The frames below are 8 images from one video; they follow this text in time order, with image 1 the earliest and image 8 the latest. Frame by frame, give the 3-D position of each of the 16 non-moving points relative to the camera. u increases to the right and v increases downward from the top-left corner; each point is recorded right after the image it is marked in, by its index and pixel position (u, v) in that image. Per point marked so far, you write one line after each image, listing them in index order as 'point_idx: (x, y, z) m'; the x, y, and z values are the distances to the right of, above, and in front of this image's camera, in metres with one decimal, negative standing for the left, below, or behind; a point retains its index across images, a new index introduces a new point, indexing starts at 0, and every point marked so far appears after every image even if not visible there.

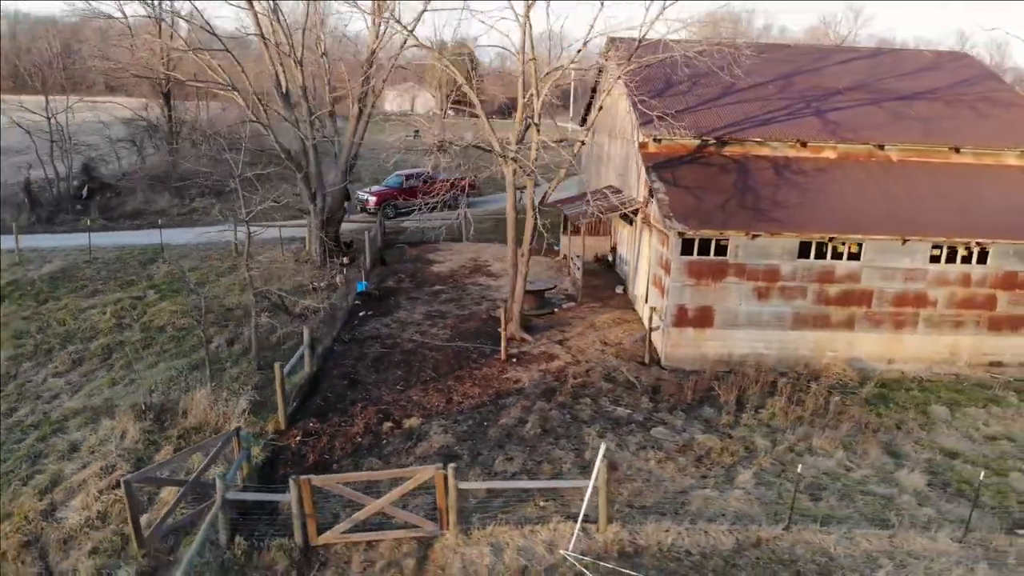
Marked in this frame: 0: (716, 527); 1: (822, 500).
0: (+2.3, -2.7, +9.2) m
1: (+3.7, -2.5, +9.9) m
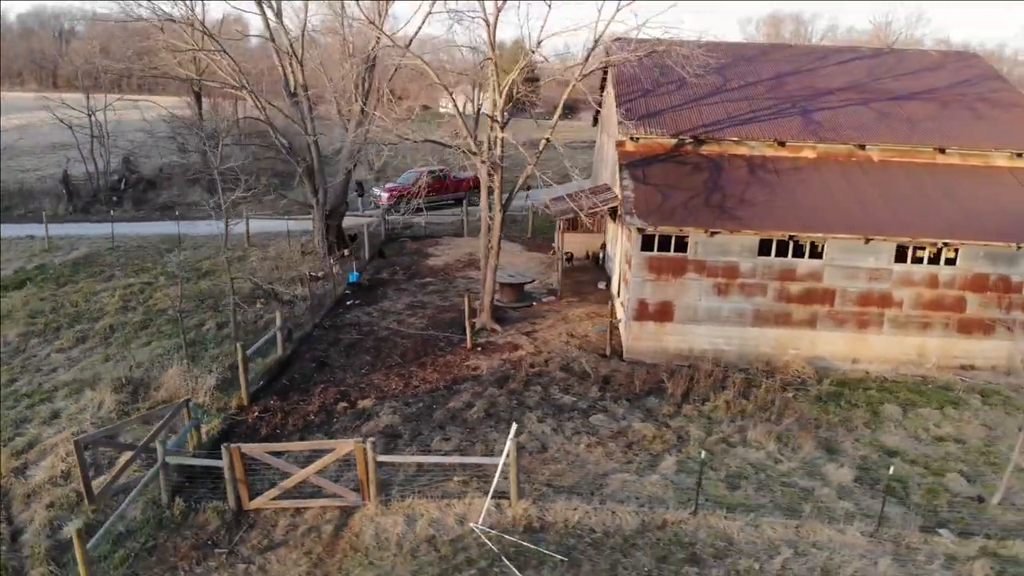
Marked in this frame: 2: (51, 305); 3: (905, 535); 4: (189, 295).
0: (+1.3, -2.6, +9.6) m
1: (+2.8, -2.5, +10.1) m
2: (-9.0, -0.3, +16.0) m
3: (+4.5, -2.8, +9.4) m
4: (-6.5, -0.1, +16.3) m
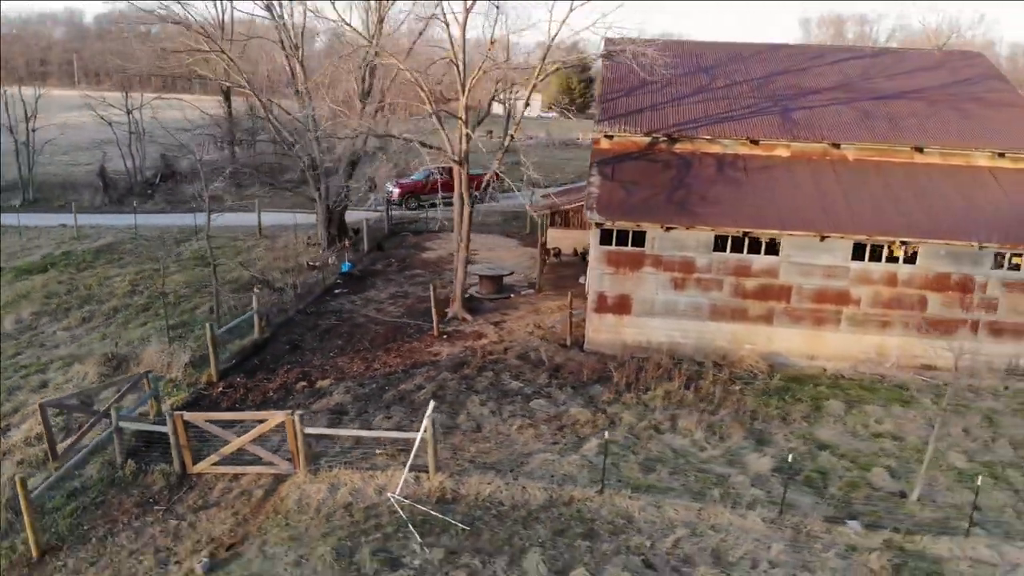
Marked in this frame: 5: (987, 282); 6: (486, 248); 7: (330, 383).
0: (+0.3, -2.4, +10.0) m
1: (+1.8, -2.3, +10.4) m
2: (-9.4, 0.0, +17.3) m
3: (+3.5, -2.8, +9.6) m
4: (-6.8, +0.1, +17.4) m
5: (+7.6, +0.1, +13.1) m
6: (-0.6, +1.0, +19.4) m
7: (-2.8, -1.5, +12.7) m
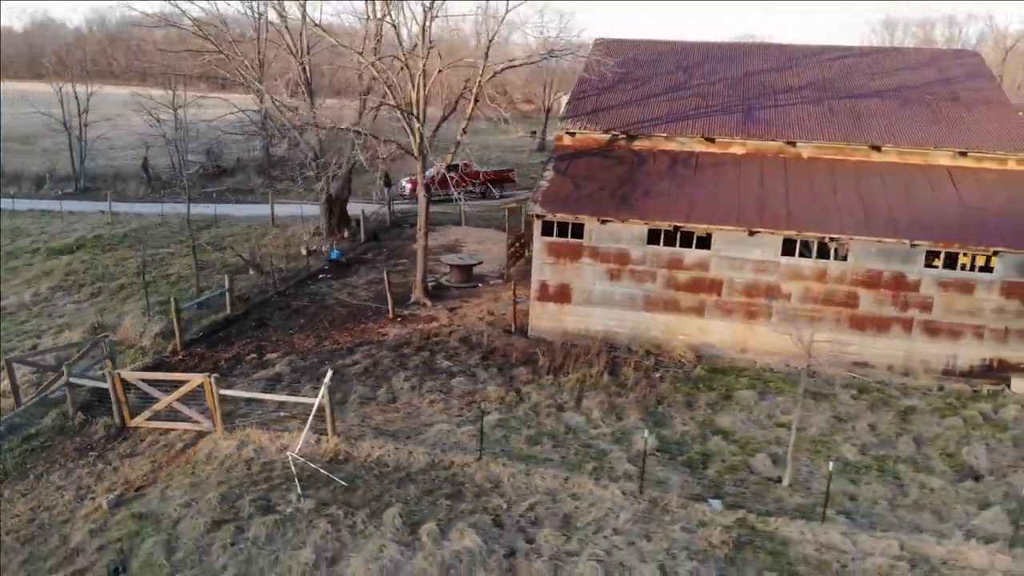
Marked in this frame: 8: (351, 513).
0: (-1.2, -2.2, +10.8) m
1: (+0.3, -2.1, +11.0) m
2: (-9.9, +0.5, +19.2) m
3: (+1.9, -2.6, +10.0) m
4: (-7.4, +0.6, +18.9) m
5: (+6.5, +0.1, +13.1) m
6: (-0.9, +1.2, +20.3) m
7: (-4.0, -1.2, +13.8) m
8: (-1.9, -2.7, +9.6) m
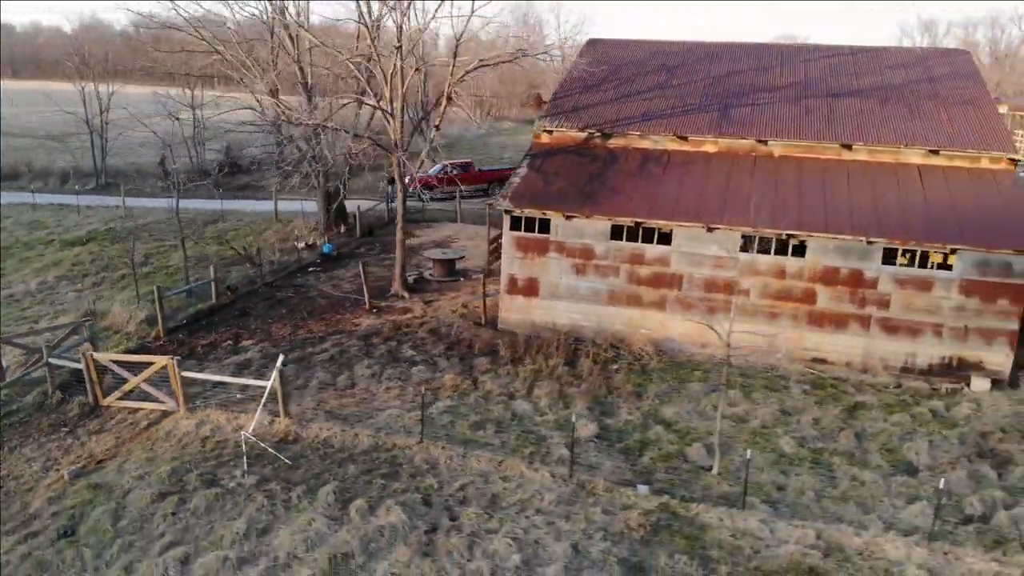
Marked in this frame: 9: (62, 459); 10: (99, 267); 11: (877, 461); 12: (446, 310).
0: (-2.0, -2.0, +11.3) m
1: (-0.4, -2.0, +11.4) m
2: (-10.2, +0.8, +20.1) m
3: (+1.1, -2.5, +10.3) m
4: (-7.7, +0.8, +19.7) m
5: (+5.9, +0.2, +13.1) m
6: (-1.2, +1.3, +20.7) m
7: (-4.6, -1.0, +14.4) m
8: (-2.8, -2.5, +10.1) m
9: (-6.1, -2.3, +11.1) m
10: (-9.8, +0.5, +19.4) m
11: (+4.9, -2.3, +10.9) m
12: (-1.3, -0.4, +15.9) m
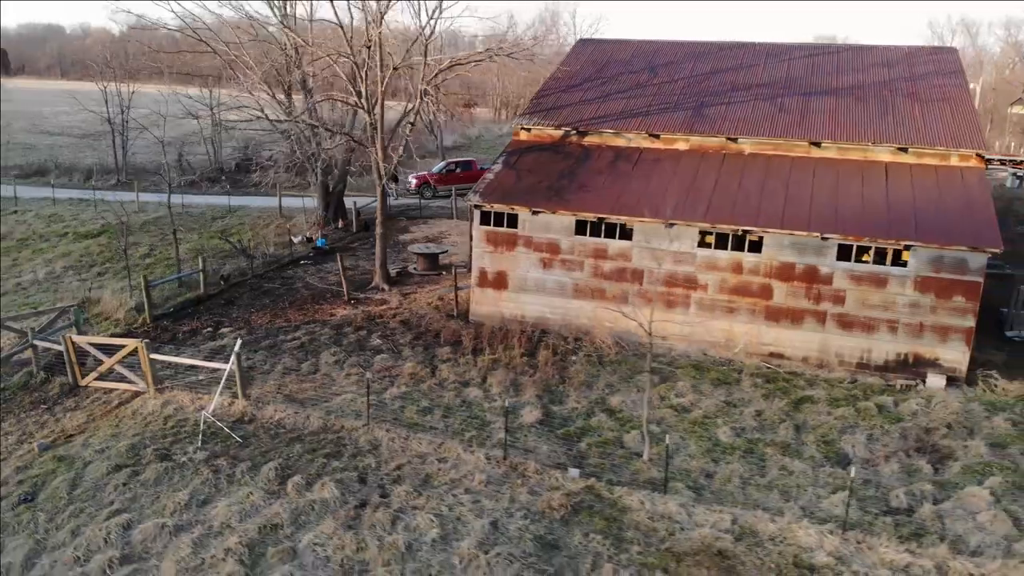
0: (-2.8, -1.9, +11.8) m
1: (-1.2, -1.8, +11.9) m
2: (-10.5, +1.0, +21.0) m
3: (+0.2, -2.3, +10.7) m
4: (-8.0, +1.0, +20.5) m
5: (+5.2, +0.2, +13.2) m
6: (-1.4, +1.4, +21.2) m
7: (-5.2, -0.8, +15.0) m
8: (-3.6, -2.3, +10.7) m
9: (-6.9, -2.1, +11.8) m
10: (-10.1, +0.8, +20.3) m
11: (+4.1, -2.2, +11.1) m
12: (-1.8, -0.3, +16.4) m
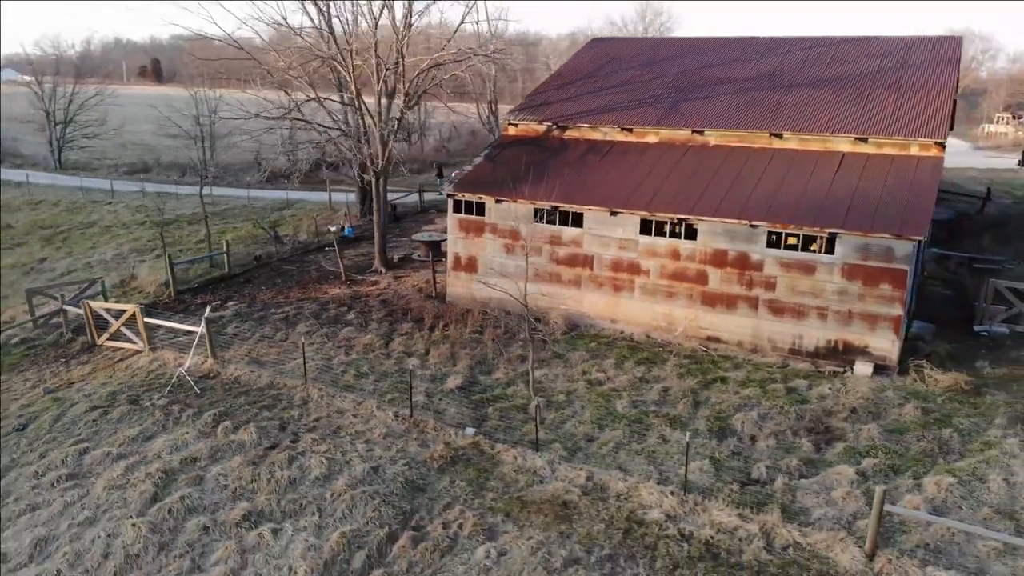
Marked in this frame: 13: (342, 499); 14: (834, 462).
0: (-4.0, -1.4, +13.4) m
1: (-2.4, -1.5, +13.3) m
2: (-10.1, +1.5, +23.8) m
3: (-1.2, -2.0, +11.8) m
4: (-7.6, +1.5, +22.9) m
5: (+4.2, +0.4, +13.6) m
6: (-1.0, +1.8, +22.5) m
7: (-5.8, -0.3, +17.0) m
8: (-5.0, -1.9, +12.5) m
9: (-8.0, -1.6, +14.1) m
10: (-9.8, +1.3, +23.0) m
11: (+2.7, -2.0, +11.6) m
12: (-2.2, +0.1, +17.8) m
13: (-2.1, -2.6, +10.1) m
14: (+4.2, -2.3, +10.7) m
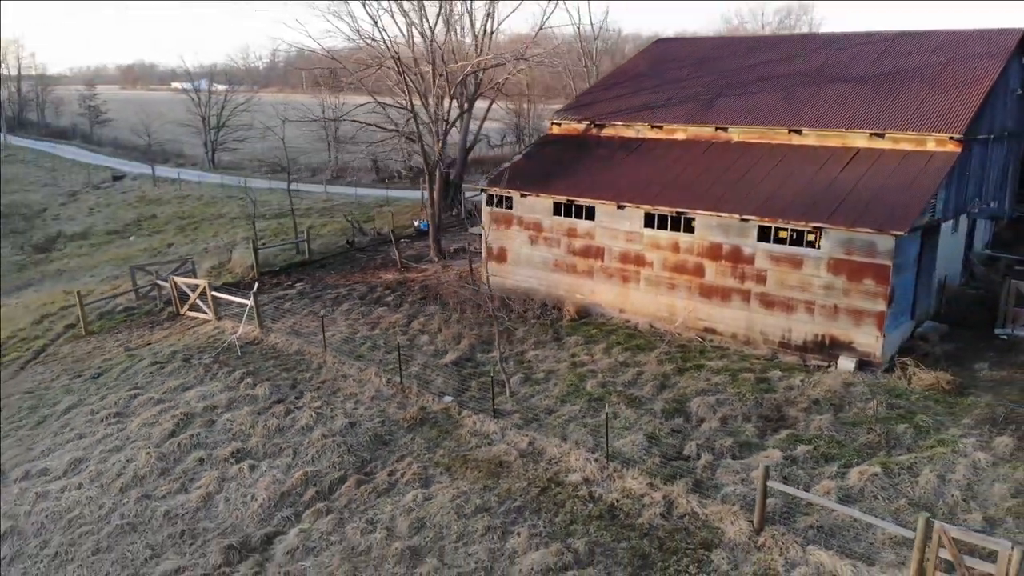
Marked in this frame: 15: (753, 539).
0: (-4.0, -1.1, +15.3) m
1: (-2.5, -1.1, +14.9) m
2: (-7.8, +2.0, +26.7) m
3: (-1.6, -1.7, +13.2) m
4: (-5.6, +1.9, +25.4) m
5: (+4.1, +0.6, +13.9) m
6: (+0.8, +2.0, +23.7) m
7: (-5.0, +0.1, +19.2) m
8: (-5.2, -1.4, +14.6) m
9: (-7.8, -1.1, +16.8) m
10: (-7.7, +1.8, +25.9) m
11: (+2.1, -1.8, +12.2) m
12: (-1.4, +0.4, +19.3) m
13: (-2.8, -2.3, +11.8) m
14: (+3.5, -2.2, +11.1) m
15: (+2.7, -2.8, +9.2) m
